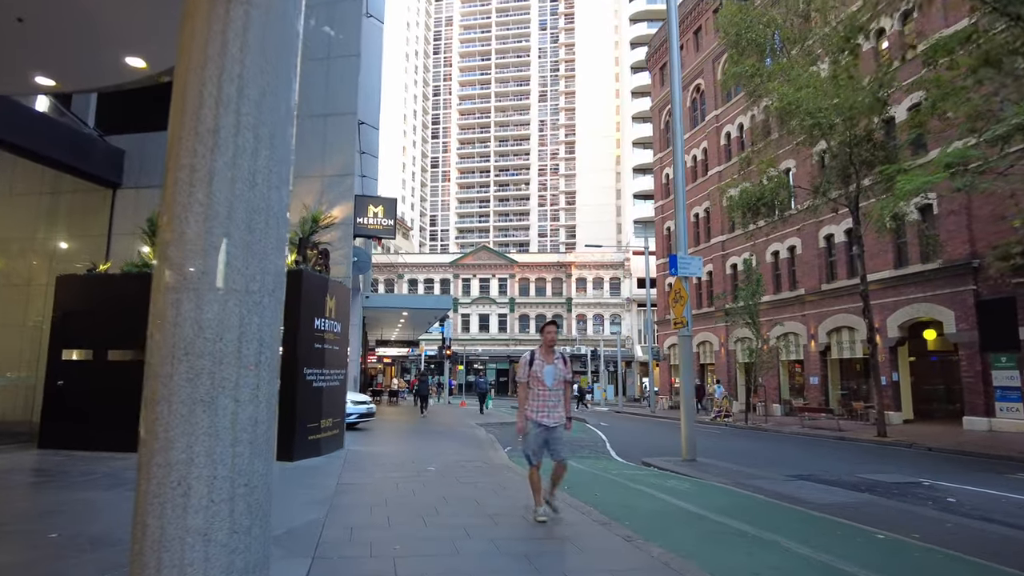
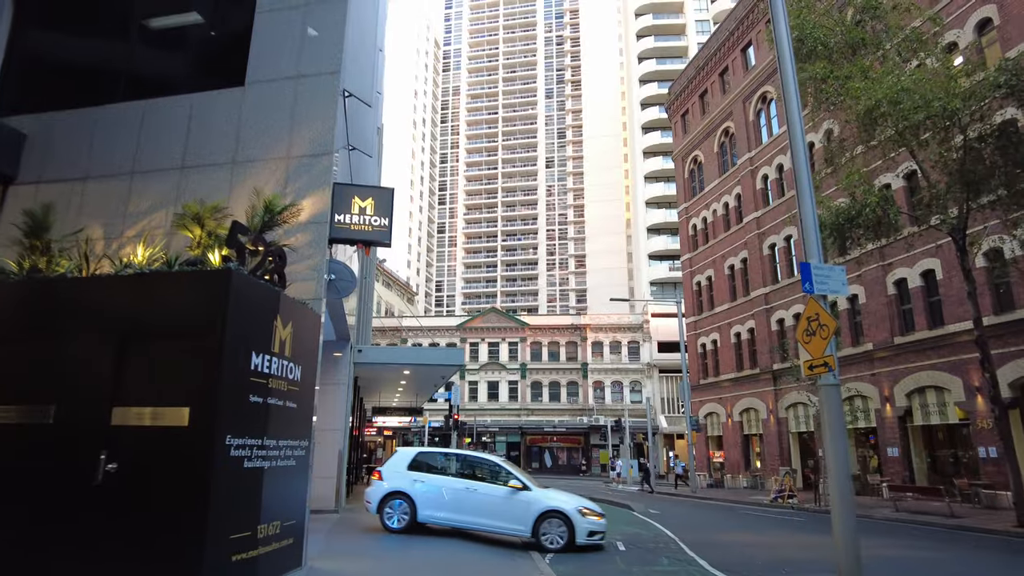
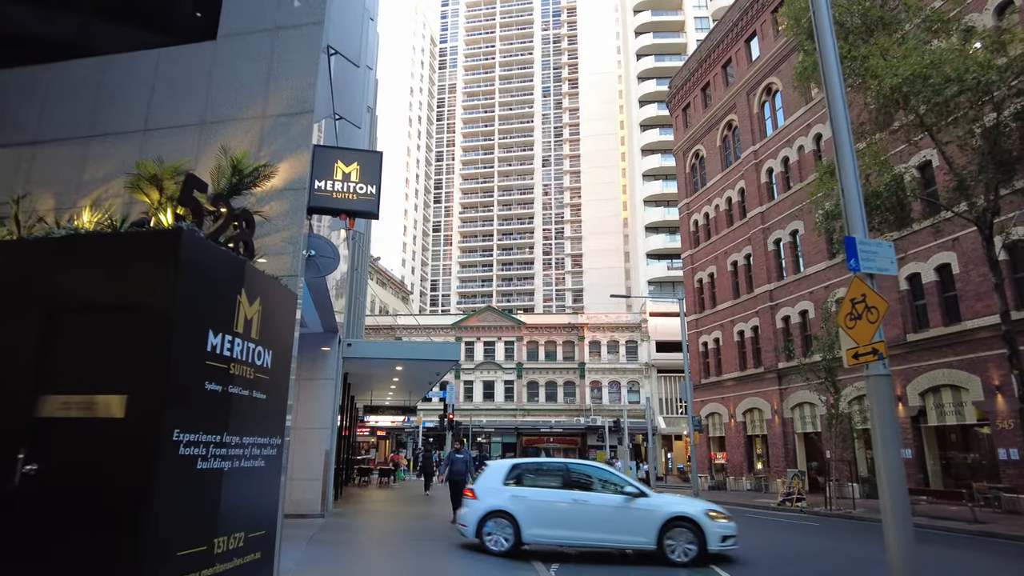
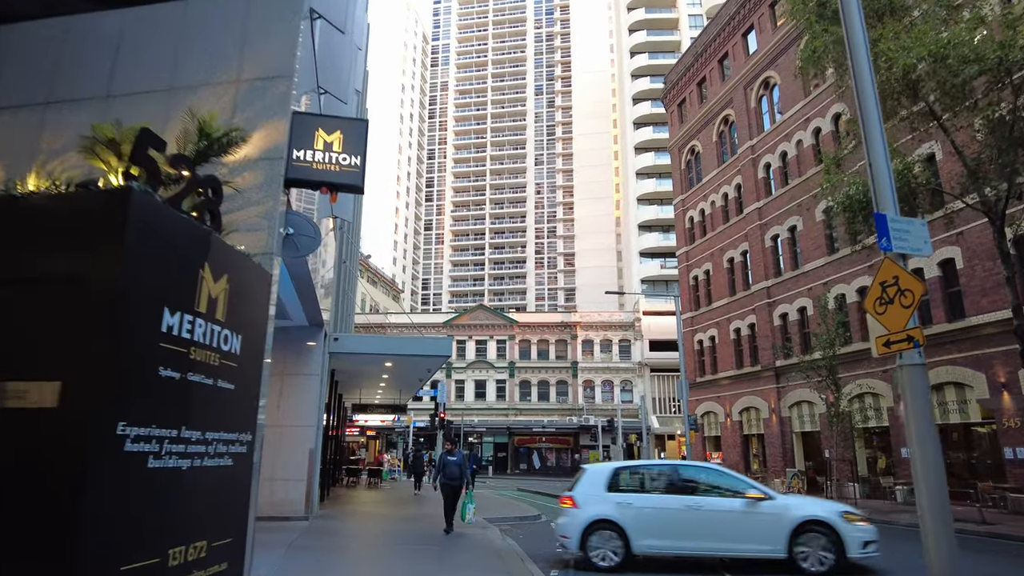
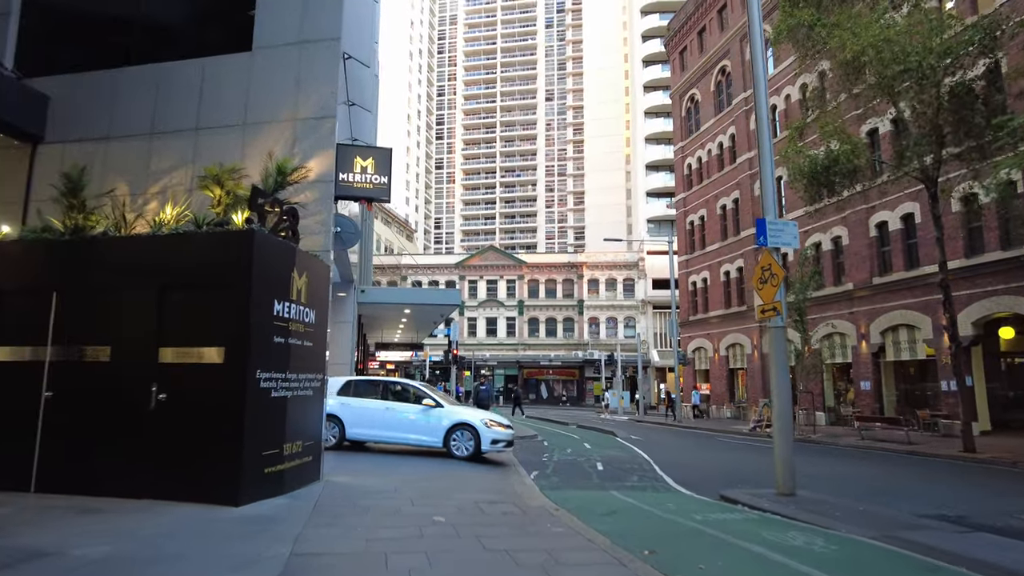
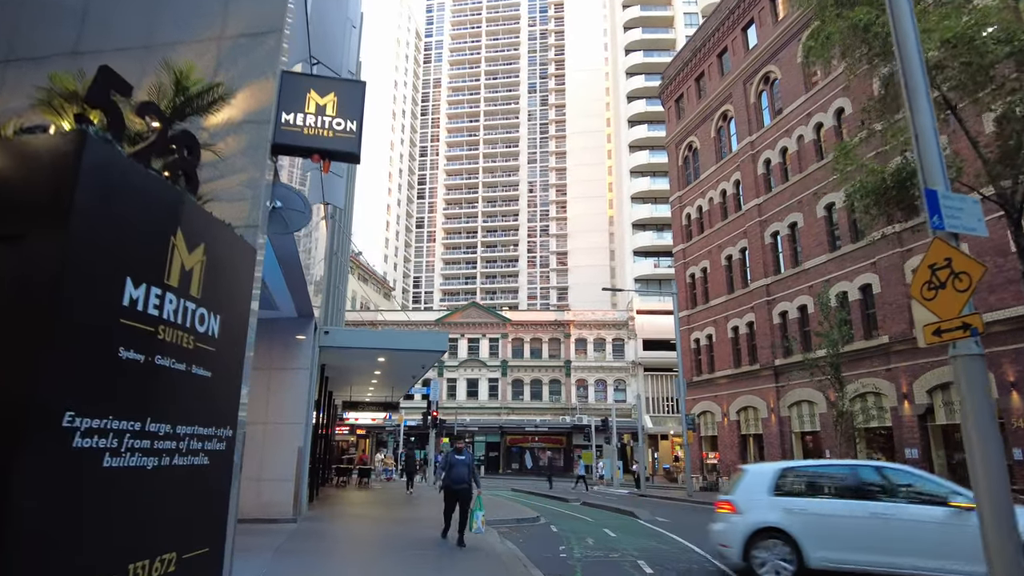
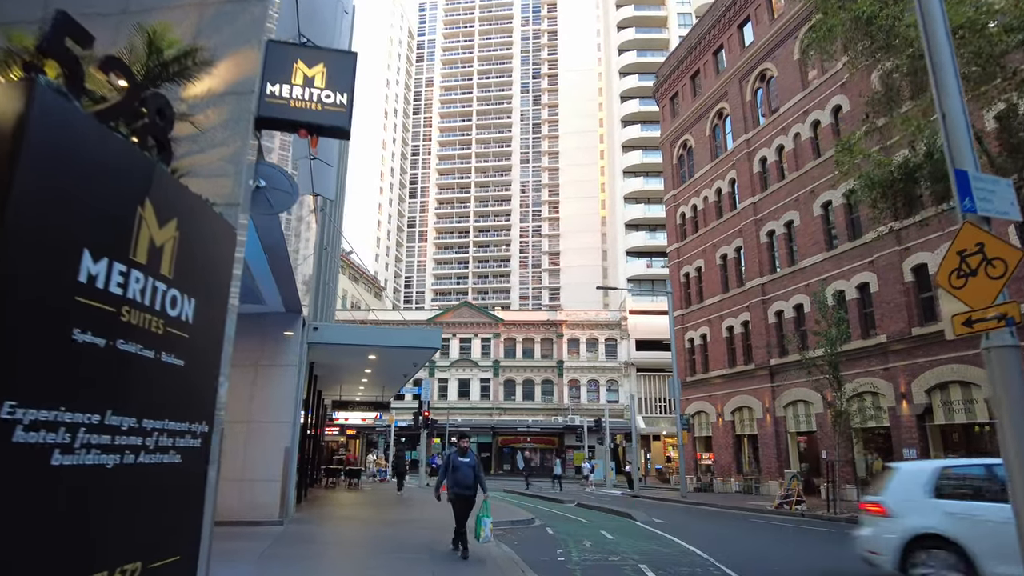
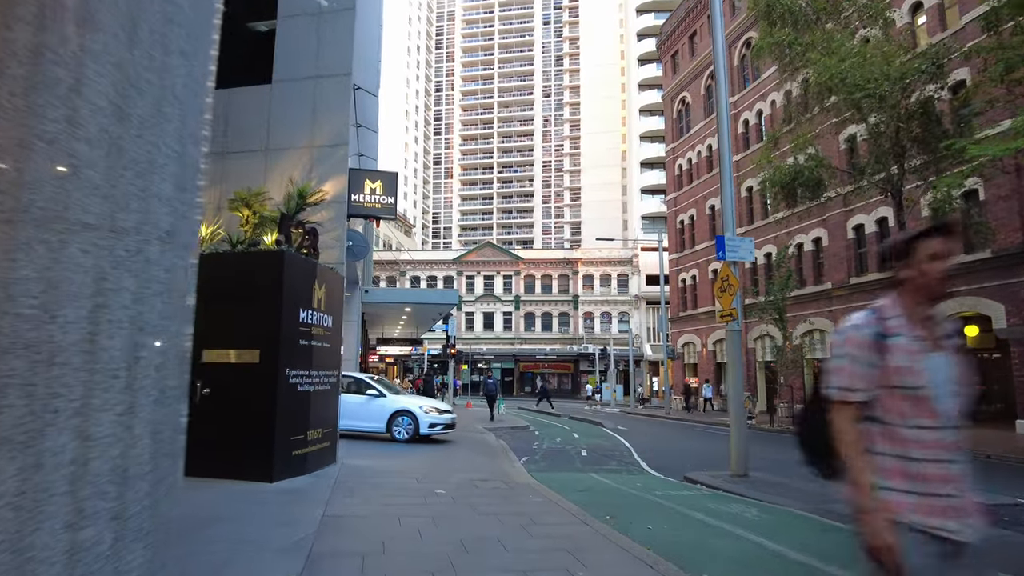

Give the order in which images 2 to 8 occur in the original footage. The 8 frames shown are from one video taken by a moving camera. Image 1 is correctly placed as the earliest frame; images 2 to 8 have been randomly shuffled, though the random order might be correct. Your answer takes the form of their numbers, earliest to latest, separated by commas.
8, 5, 2, 3, 4, 6, 7
